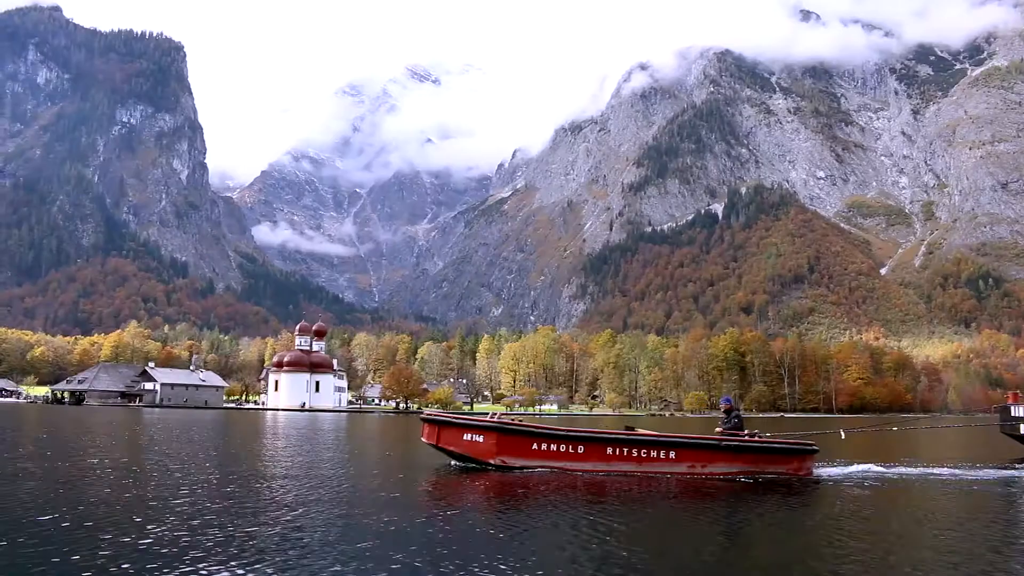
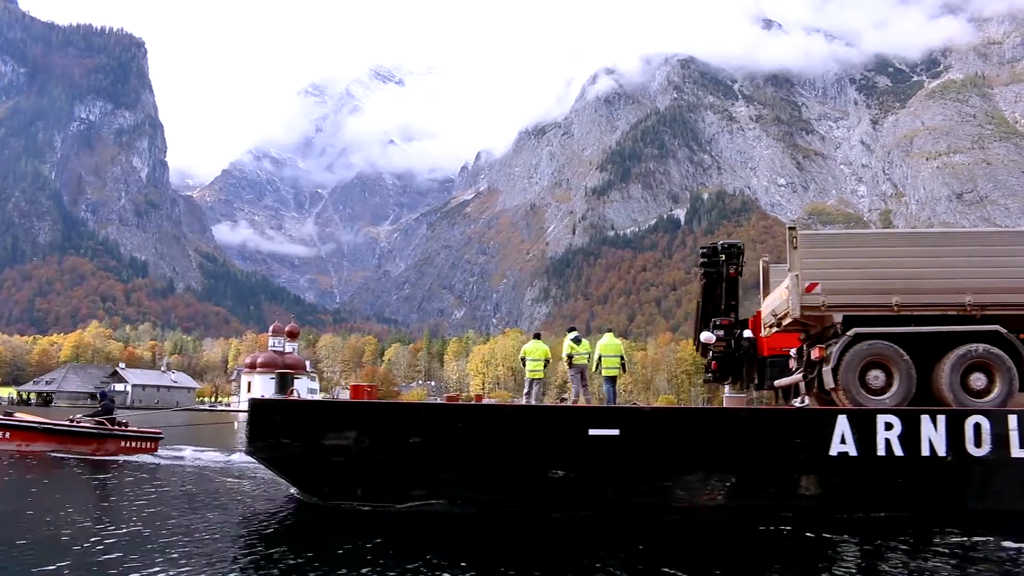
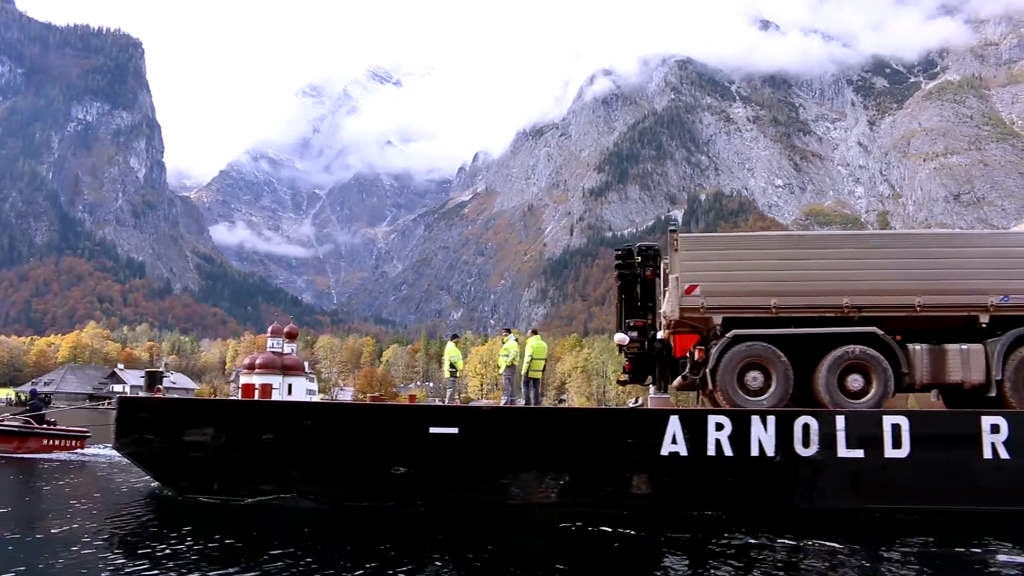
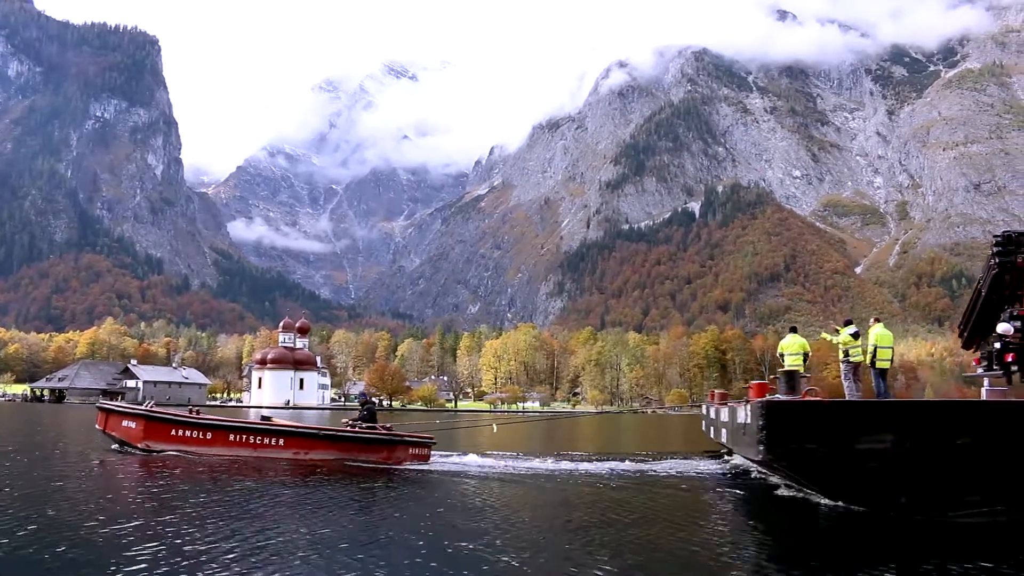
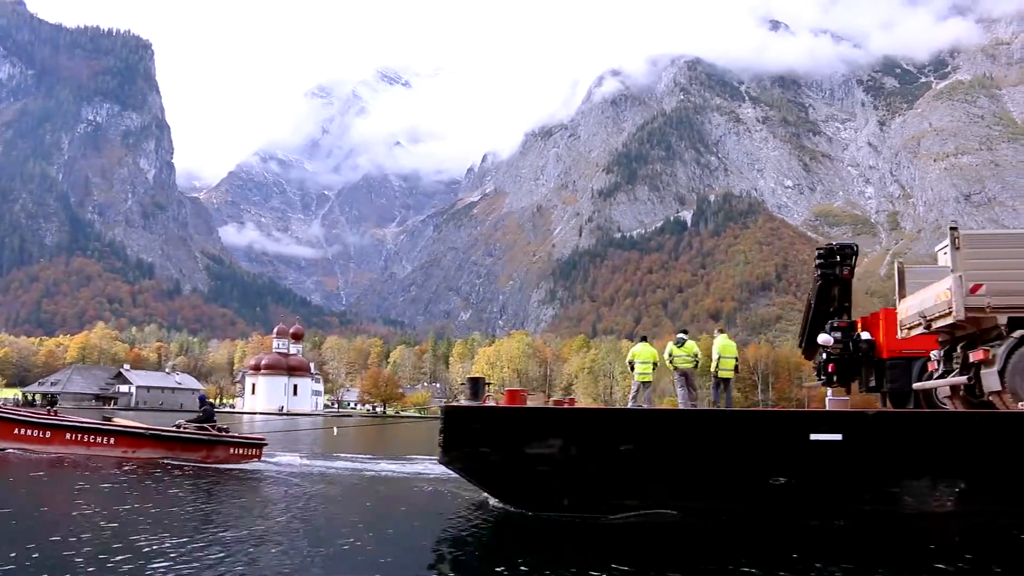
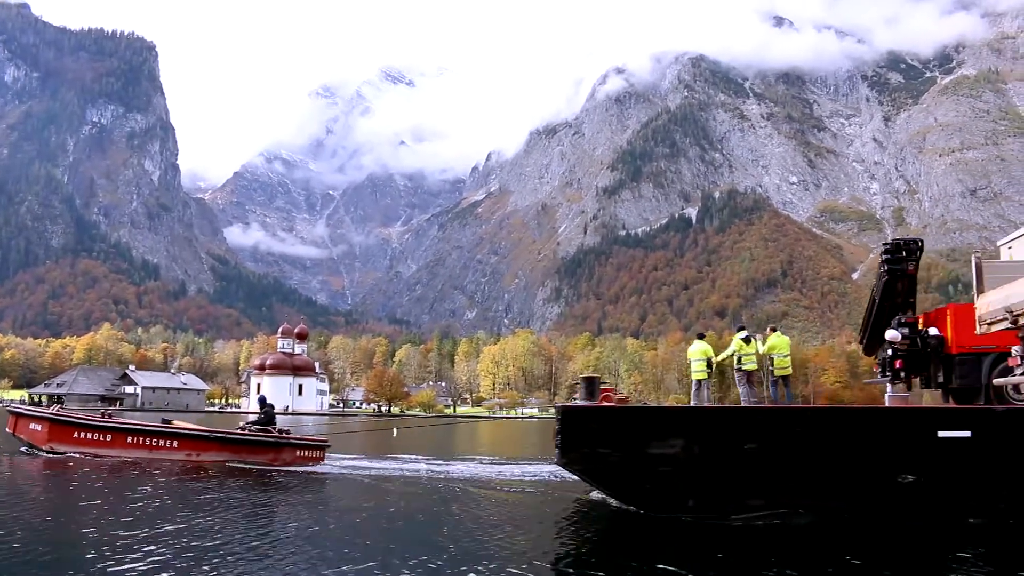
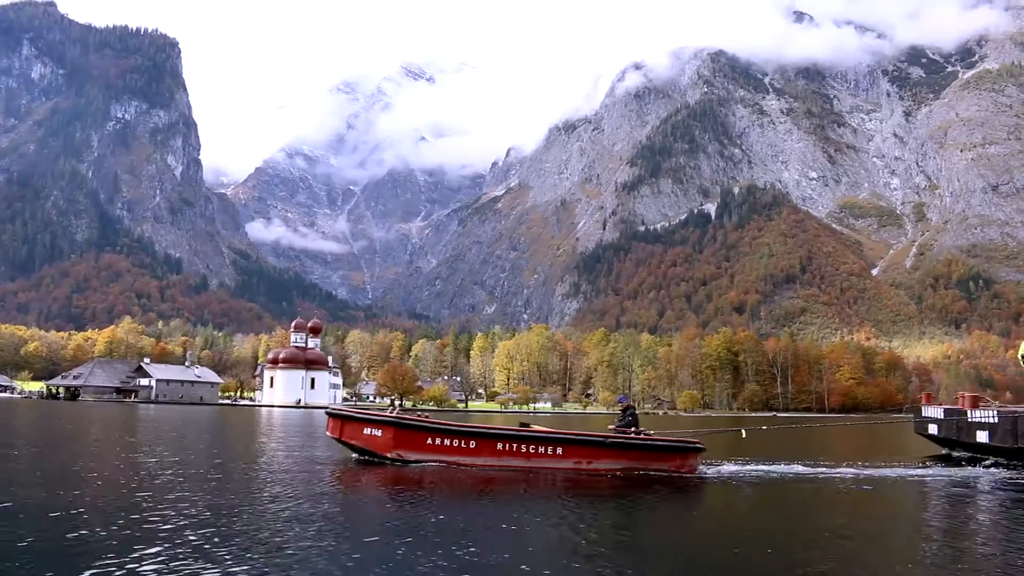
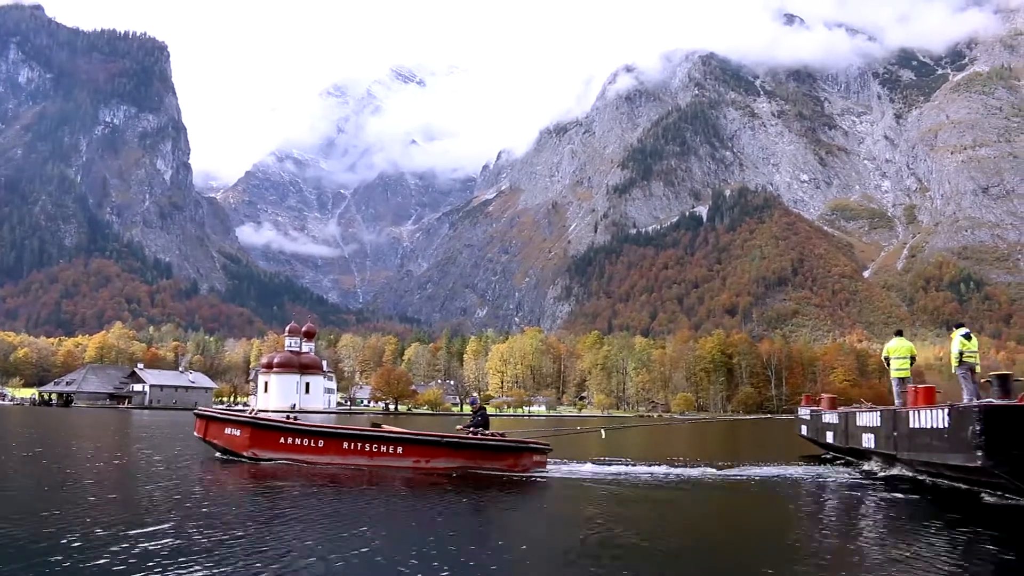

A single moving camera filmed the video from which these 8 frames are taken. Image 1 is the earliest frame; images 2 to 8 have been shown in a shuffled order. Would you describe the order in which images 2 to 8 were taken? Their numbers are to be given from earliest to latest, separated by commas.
7, 8, 4, 6, 5, 2, 3
